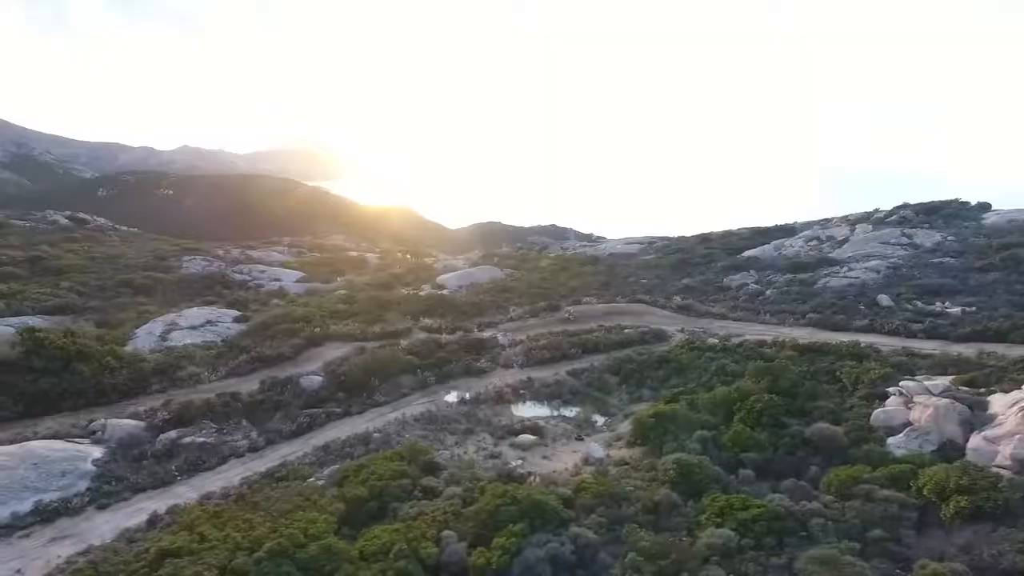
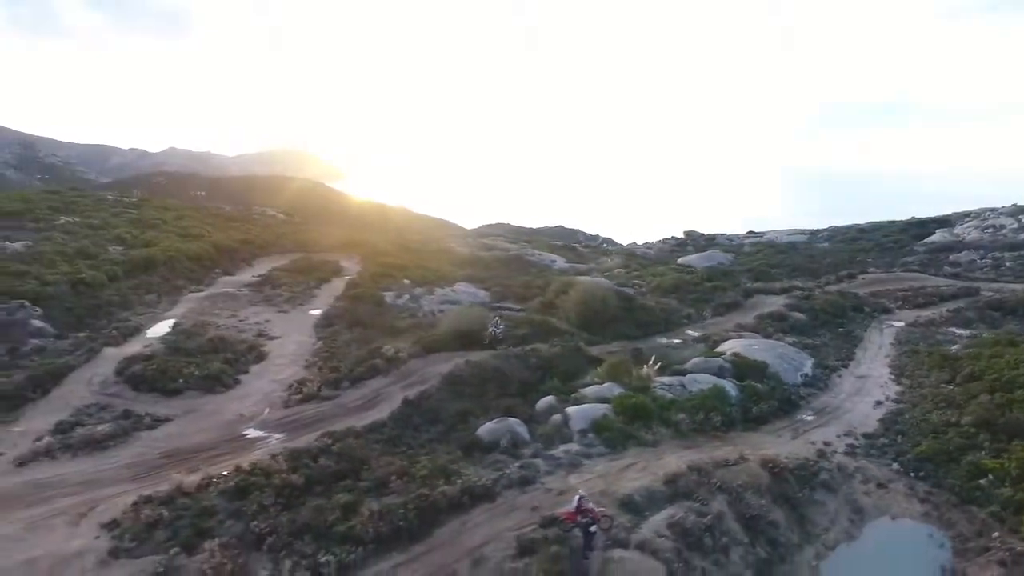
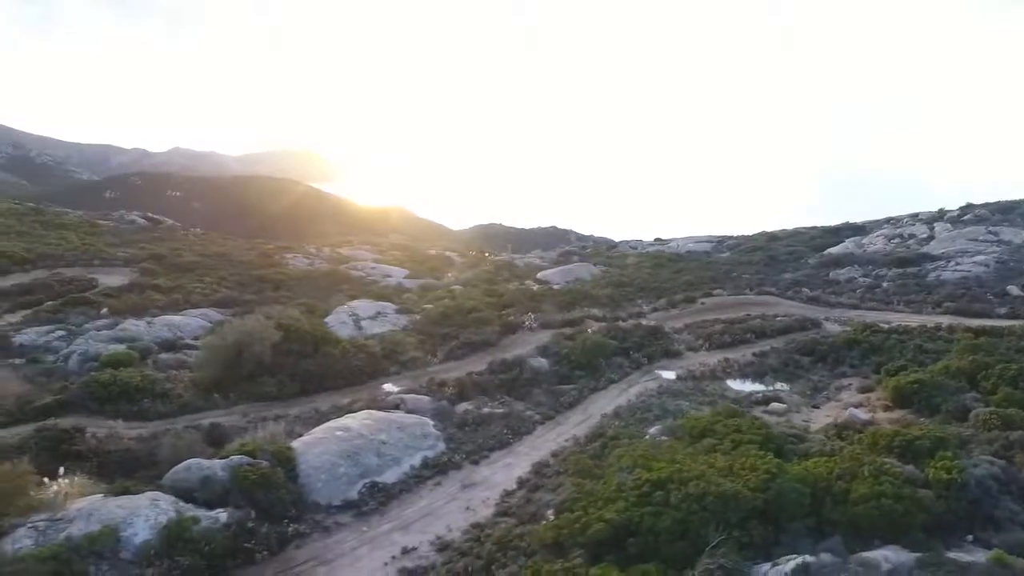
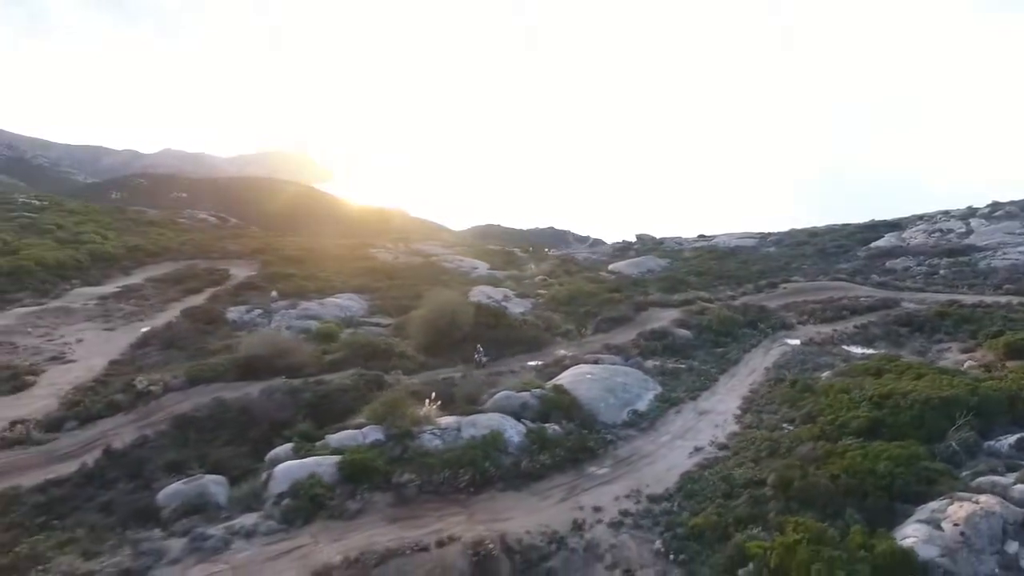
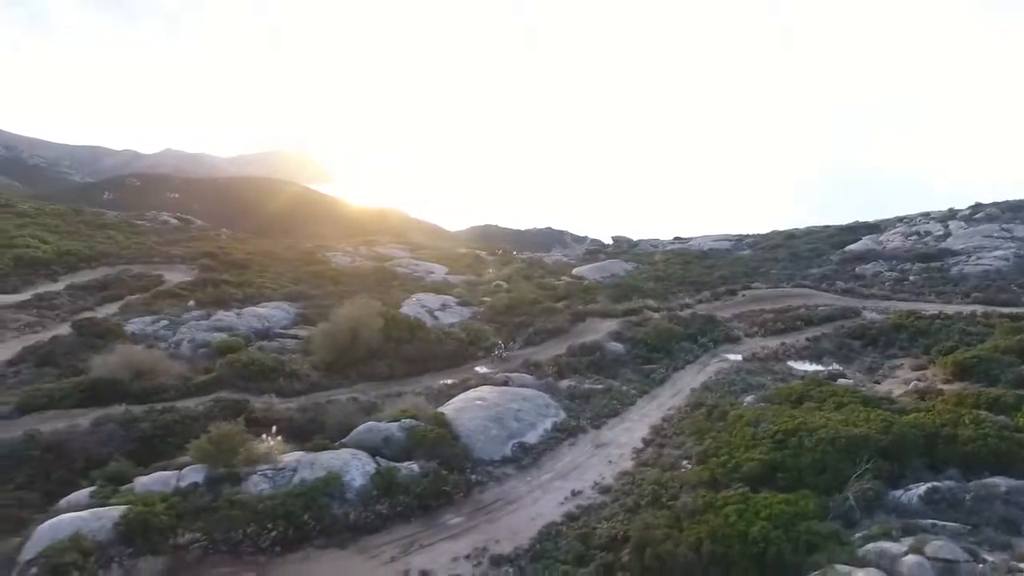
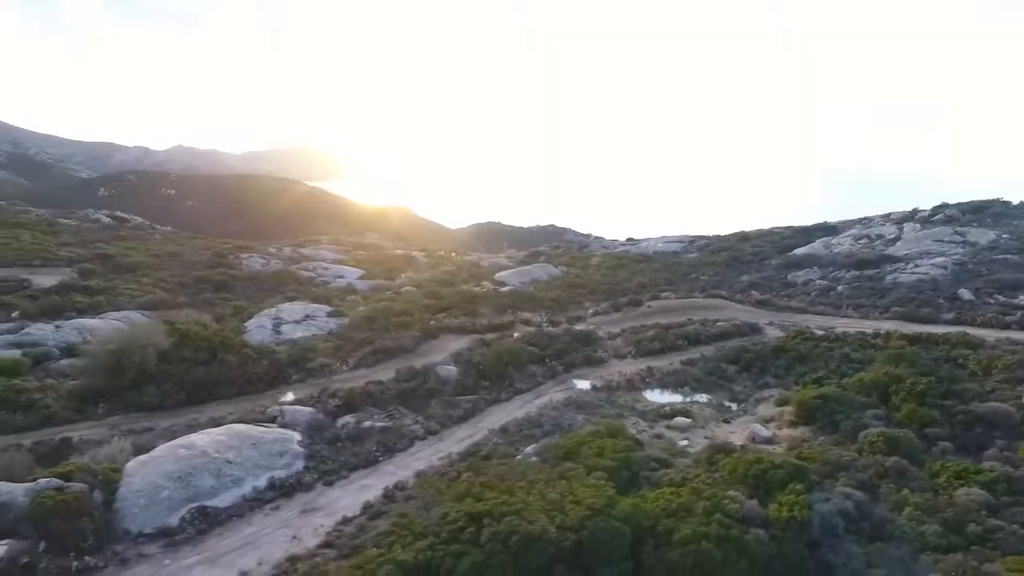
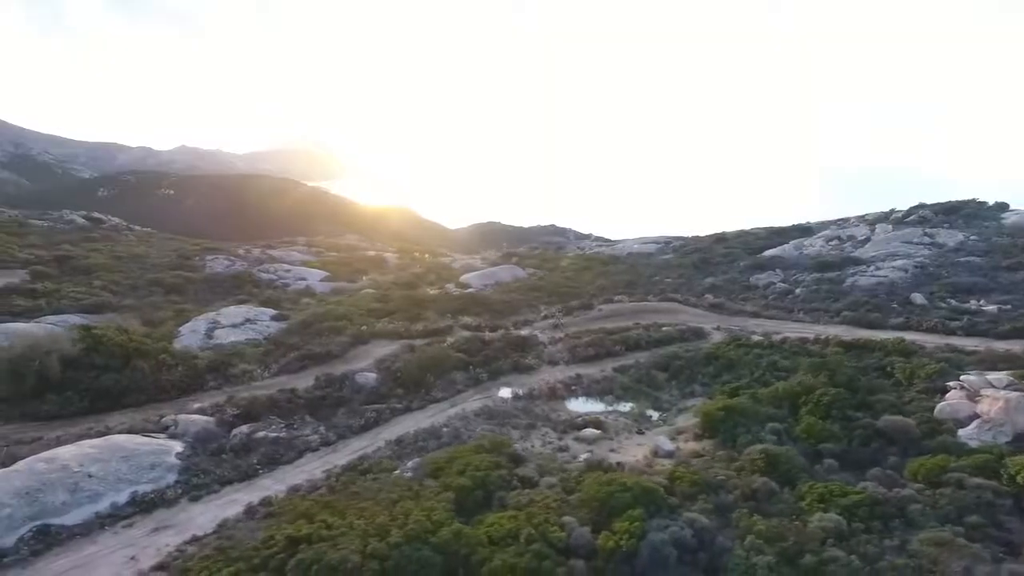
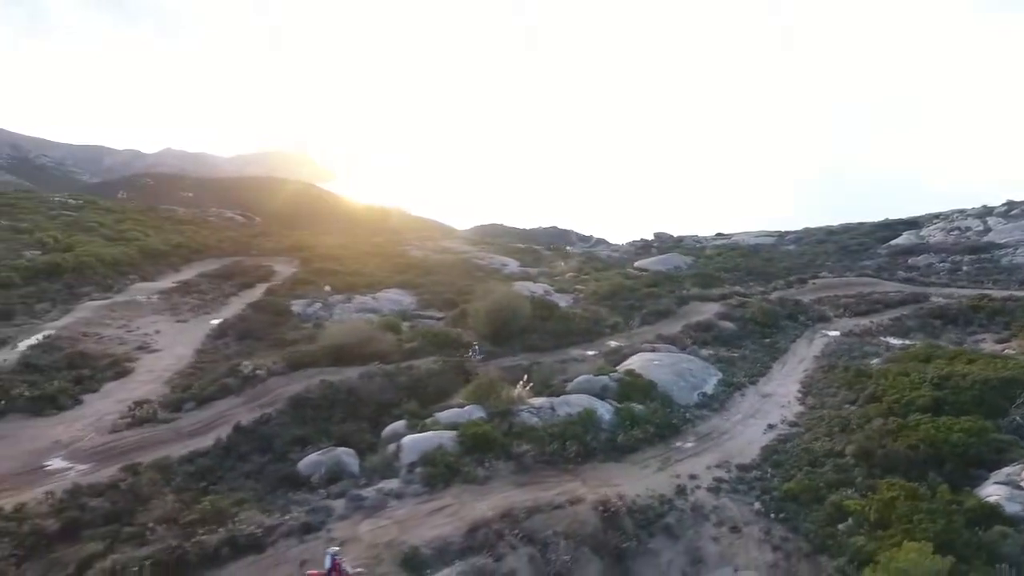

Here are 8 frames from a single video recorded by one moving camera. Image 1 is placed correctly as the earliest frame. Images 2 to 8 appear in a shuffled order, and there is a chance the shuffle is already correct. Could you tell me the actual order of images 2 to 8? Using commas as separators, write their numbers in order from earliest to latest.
7, 6, 3, 5, 4, 8, 2
